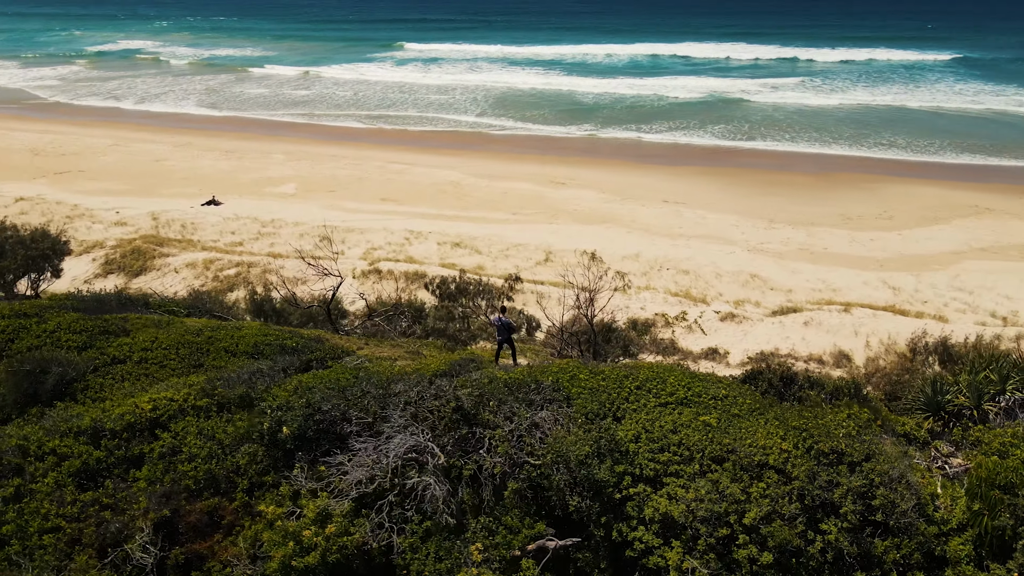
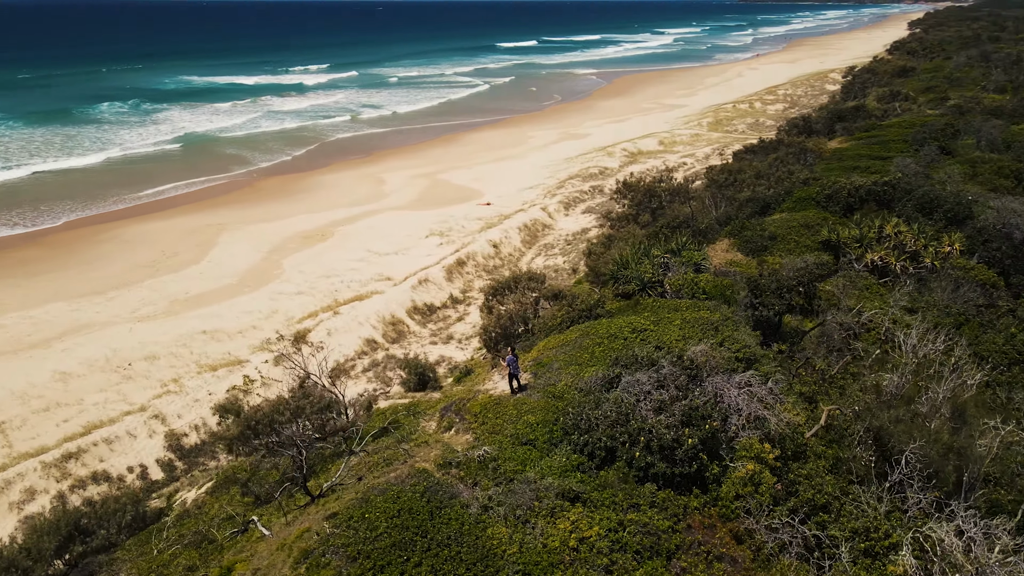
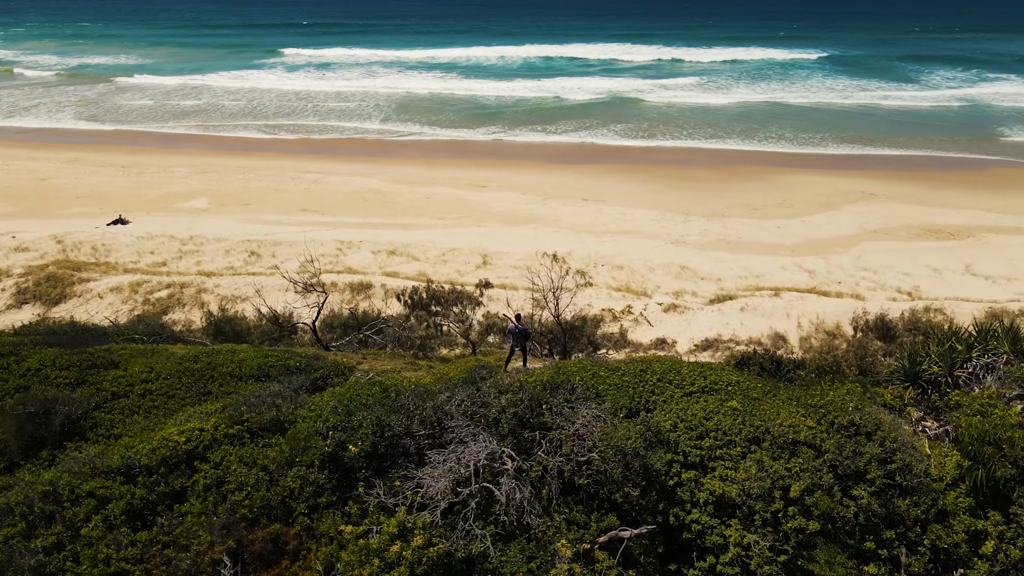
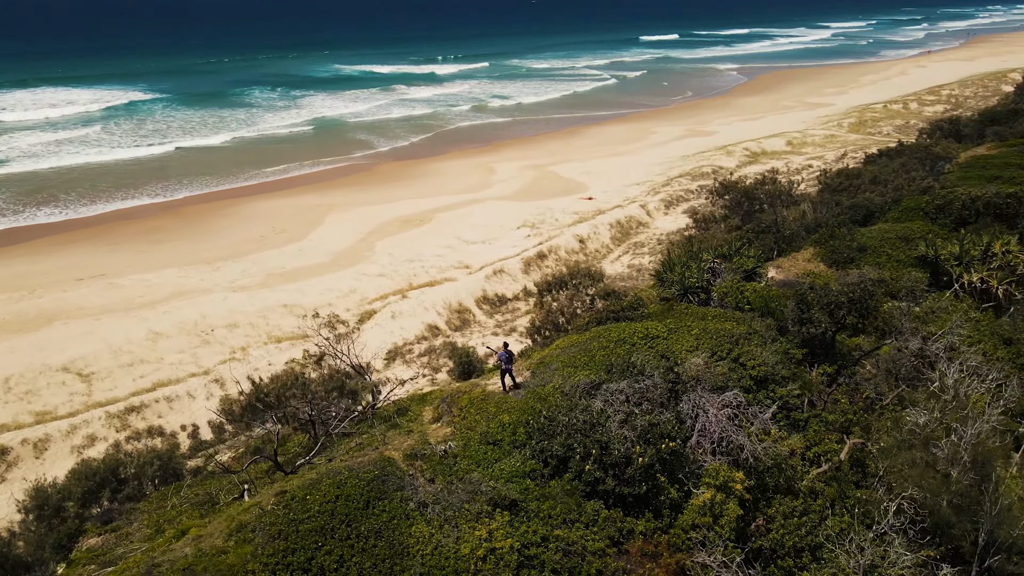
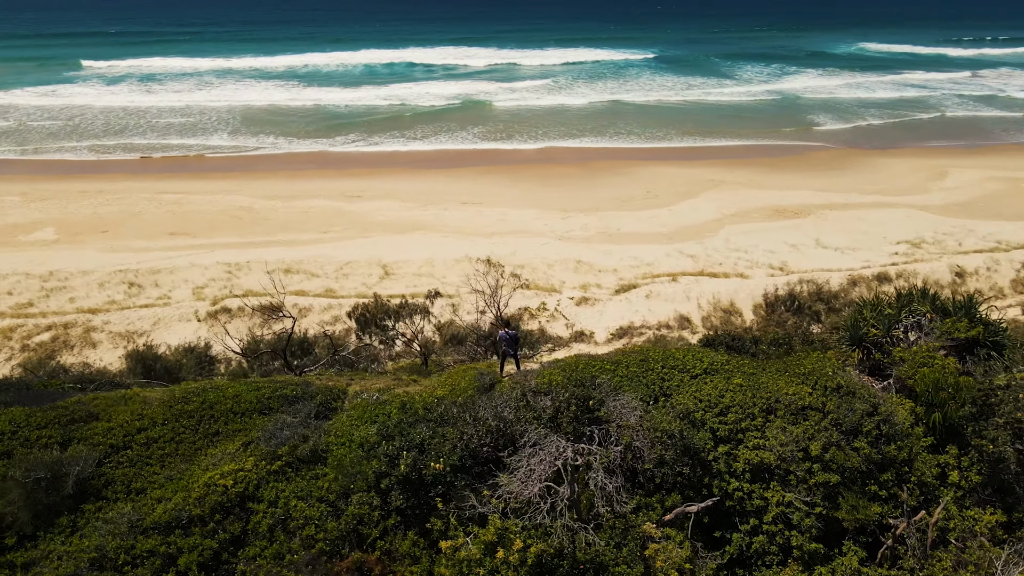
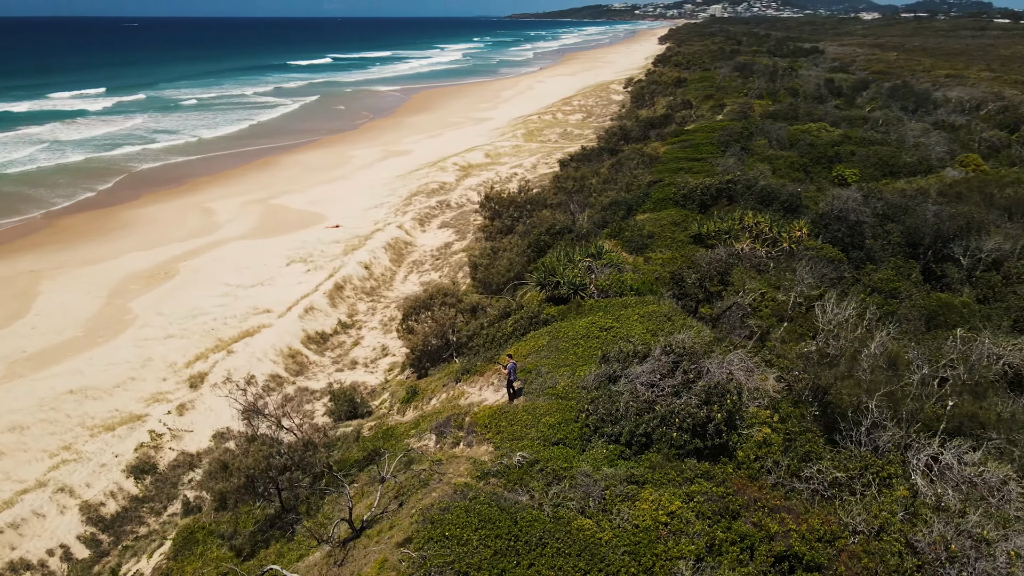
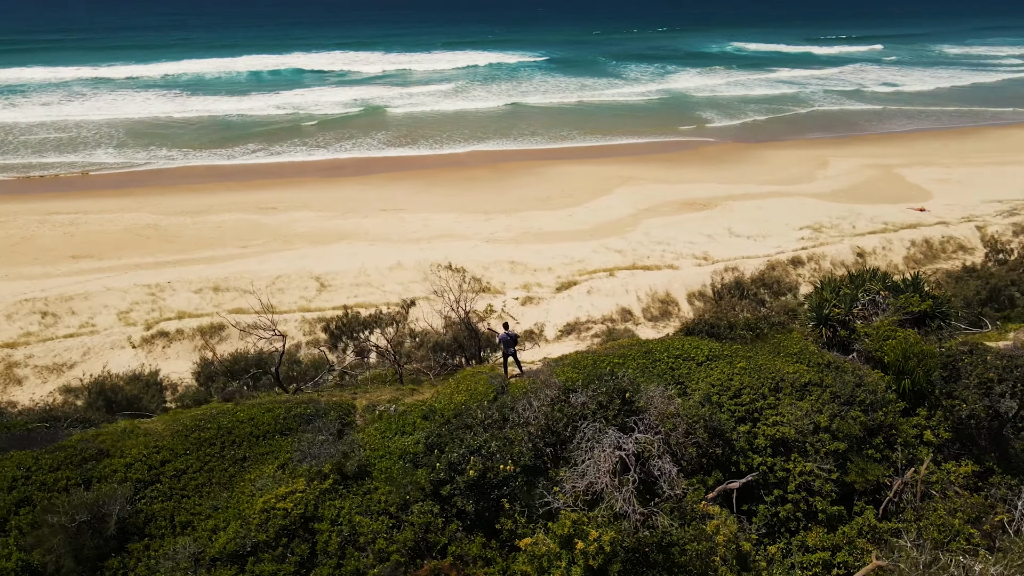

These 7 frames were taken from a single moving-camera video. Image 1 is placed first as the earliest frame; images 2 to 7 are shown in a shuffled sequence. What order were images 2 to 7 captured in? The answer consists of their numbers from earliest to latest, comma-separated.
3, 5, 7, 4, 2, 6
